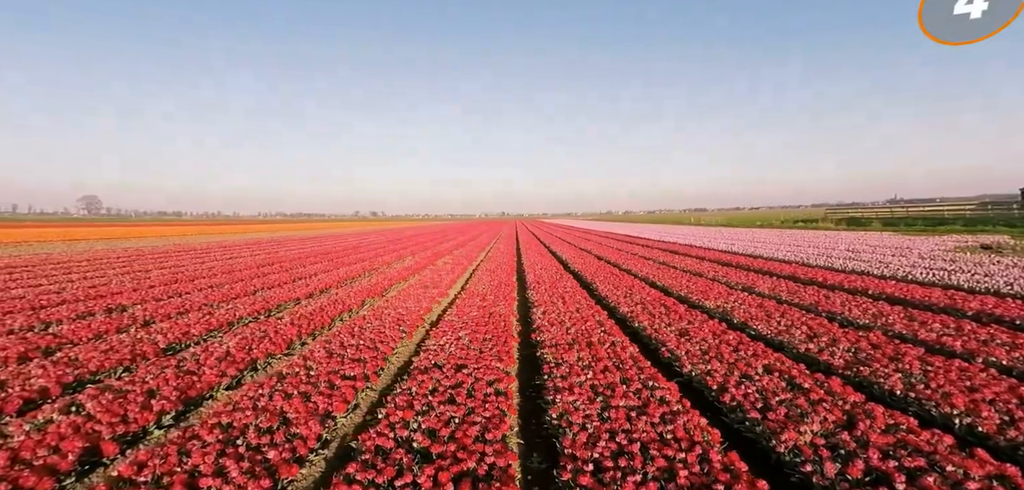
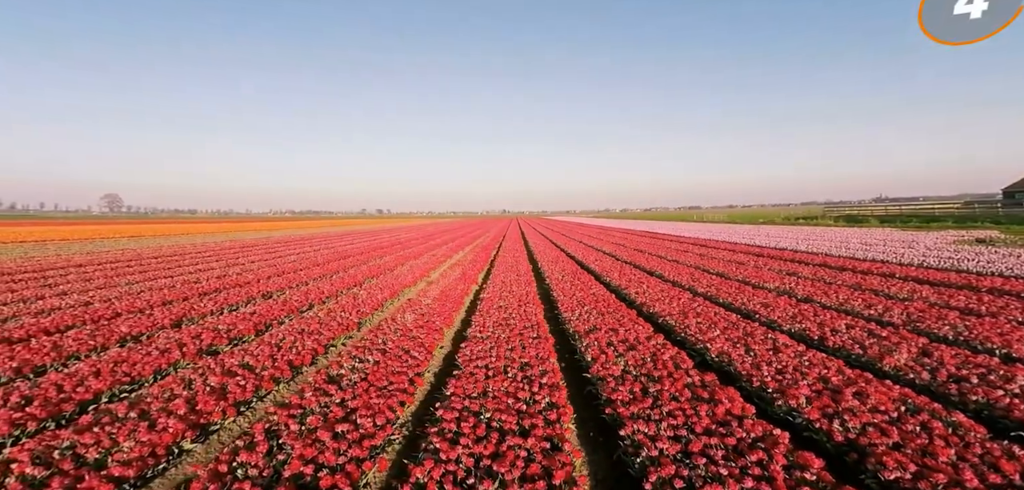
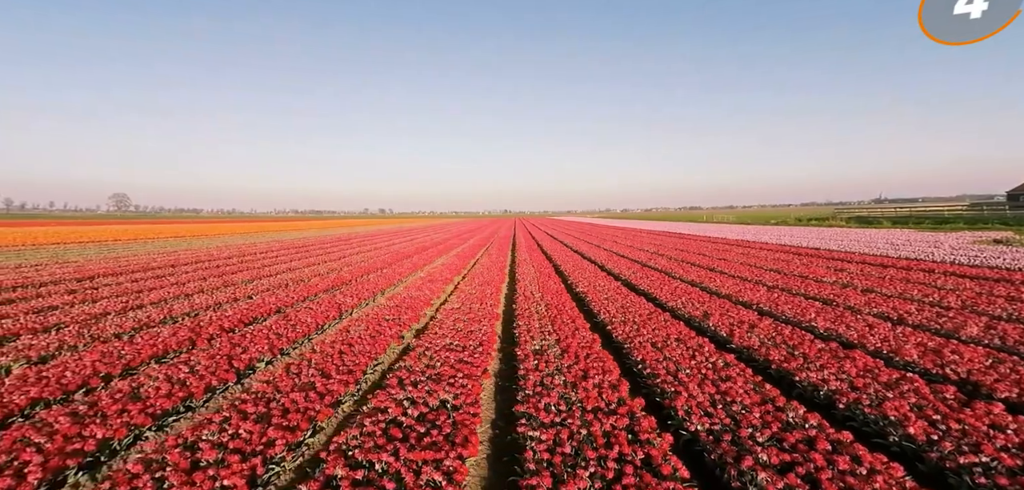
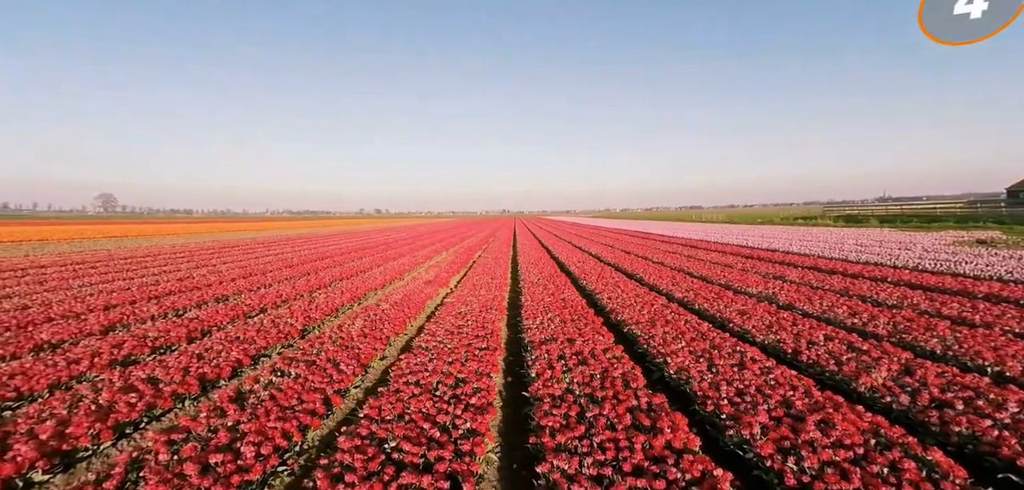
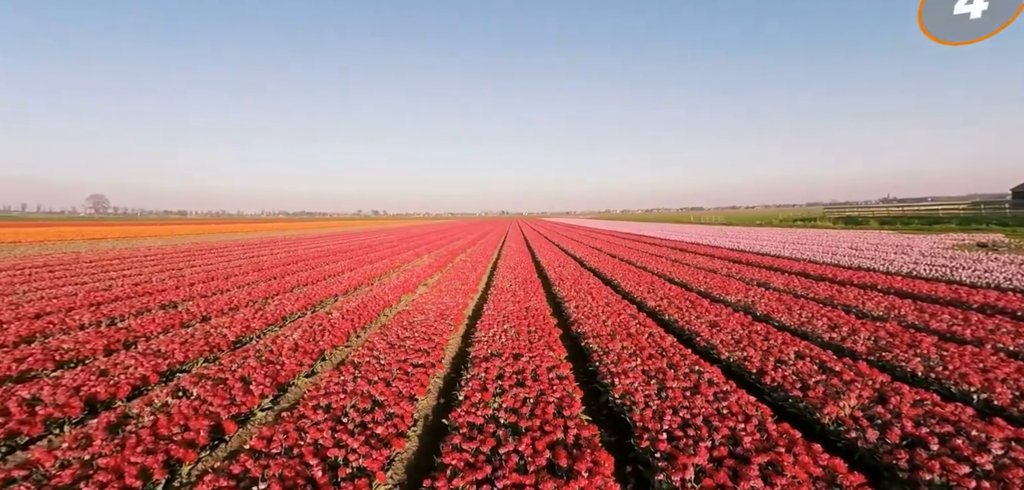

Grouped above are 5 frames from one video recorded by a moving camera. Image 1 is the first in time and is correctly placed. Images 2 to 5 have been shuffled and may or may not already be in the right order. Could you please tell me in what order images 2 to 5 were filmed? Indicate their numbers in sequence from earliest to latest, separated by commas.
5, 4, 2, 3
